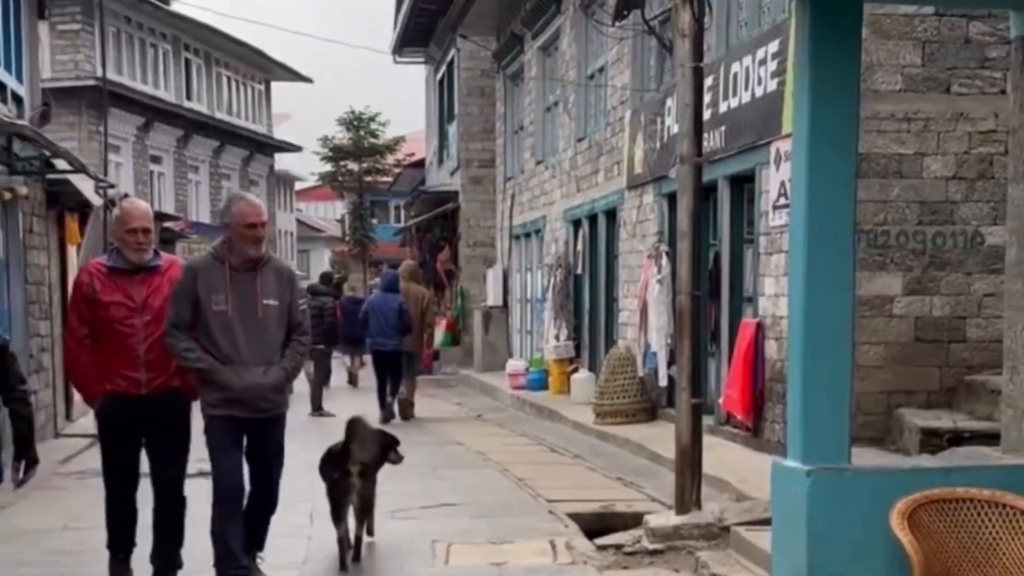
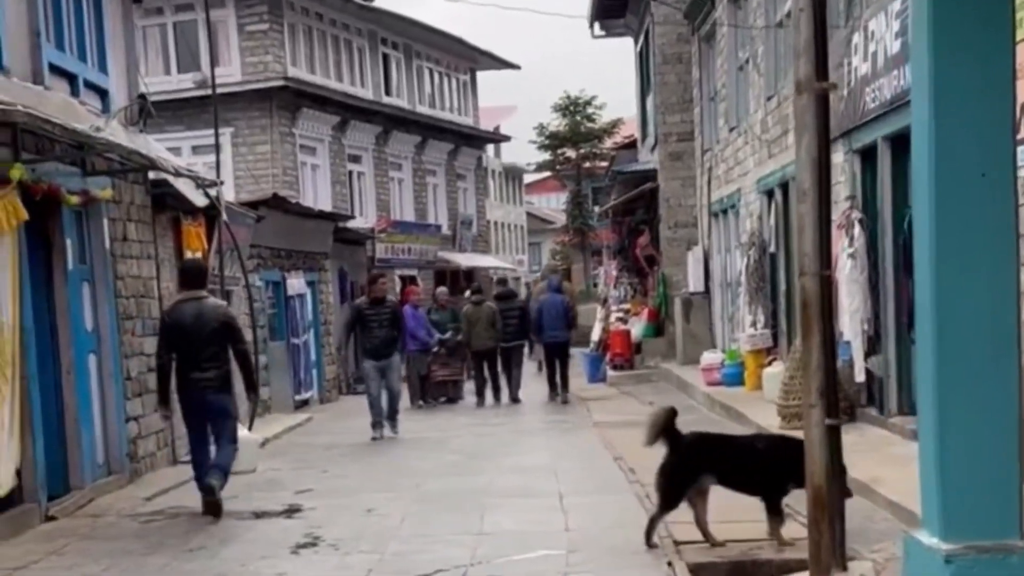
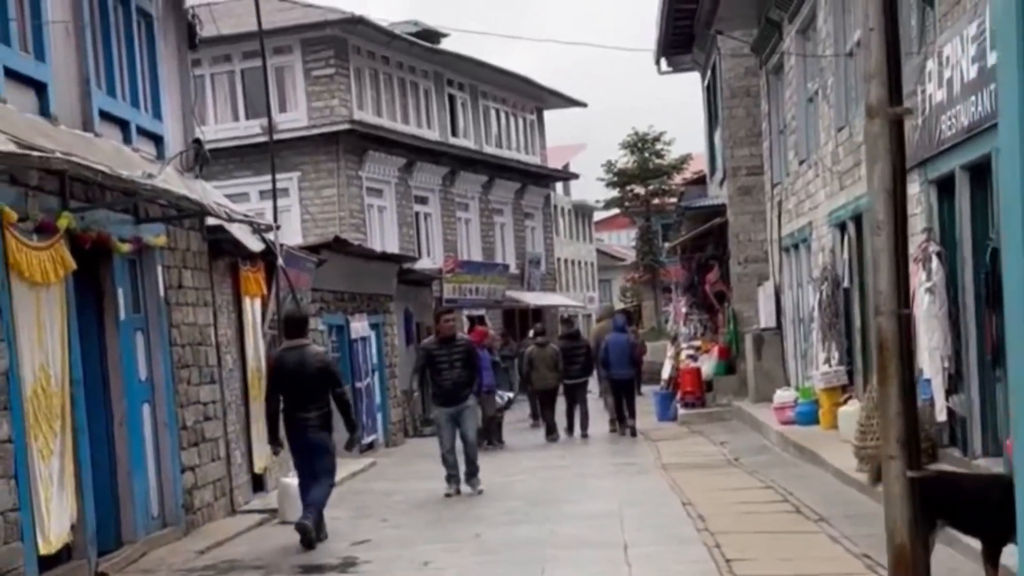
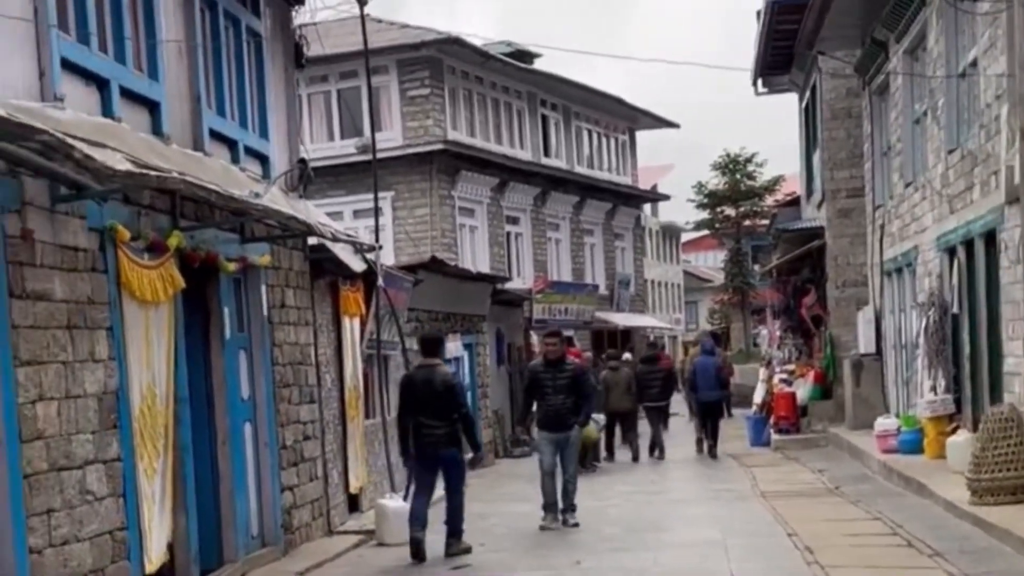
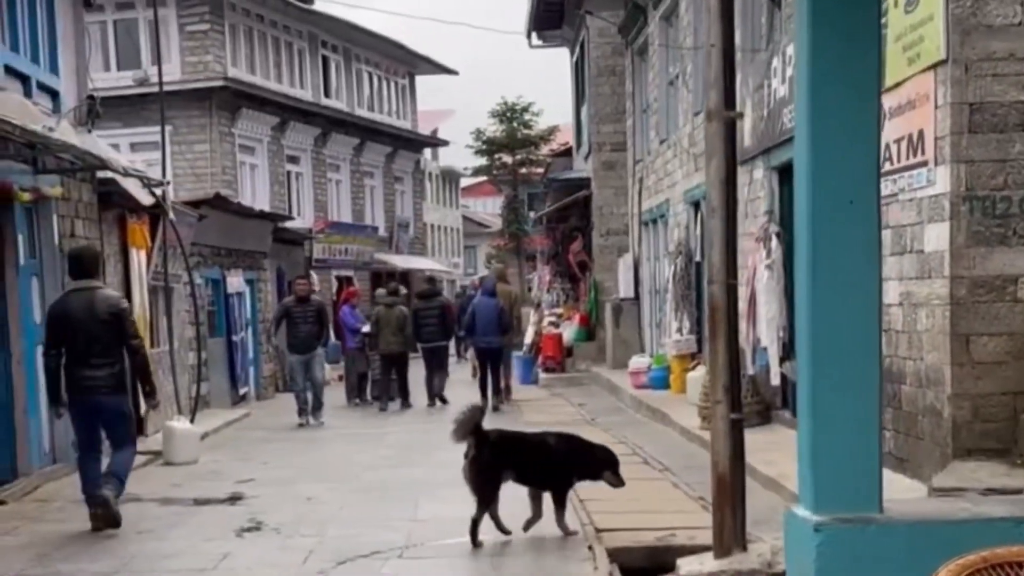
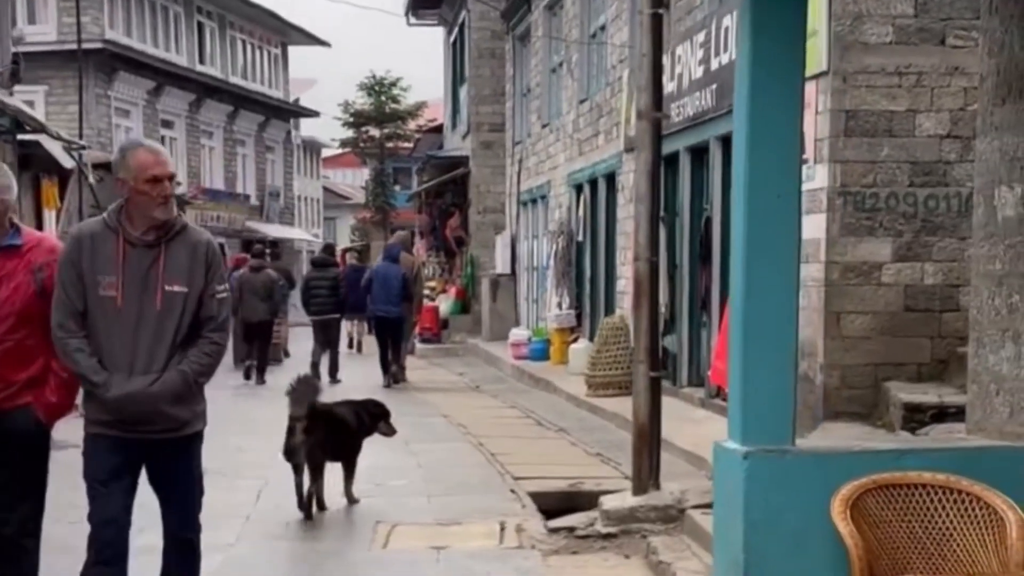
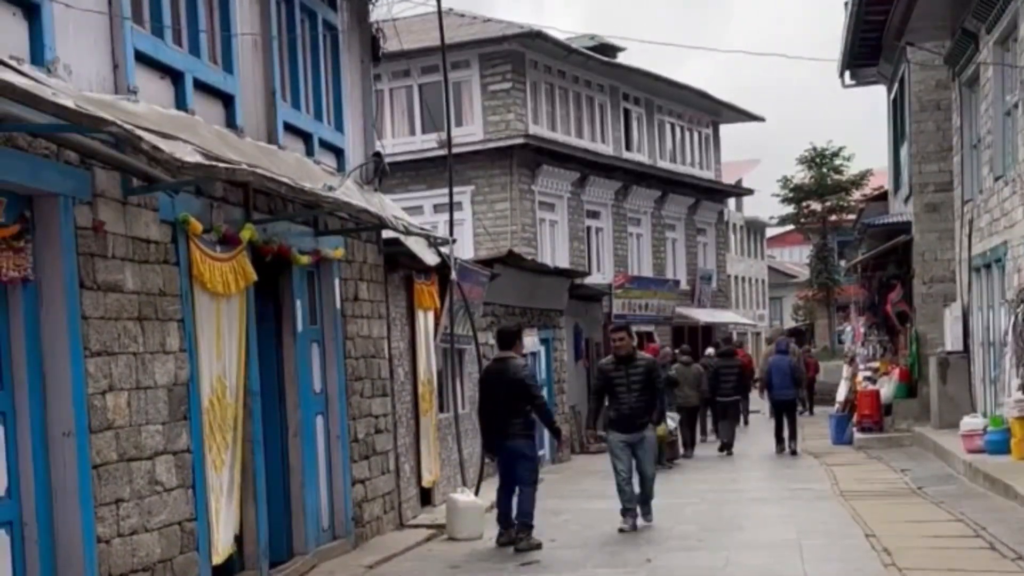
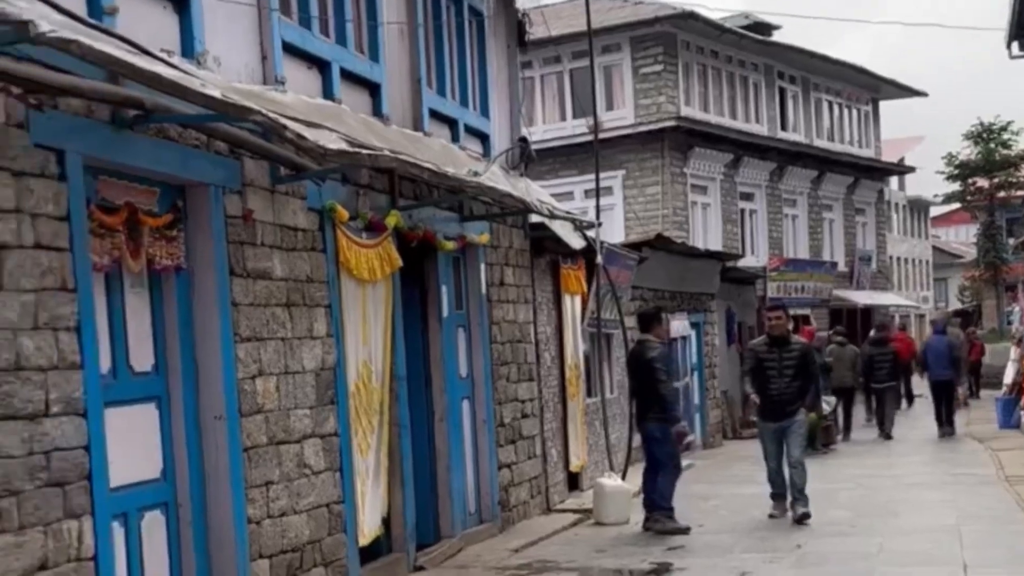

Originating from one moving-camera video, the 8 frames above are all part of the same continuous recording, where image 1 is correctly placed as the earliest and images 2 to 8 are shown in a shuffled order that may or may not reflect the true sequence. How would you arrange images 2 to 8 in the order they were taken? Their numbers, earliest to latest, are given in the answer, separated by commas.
6, 5, 2, 3, 4, 7, 8
